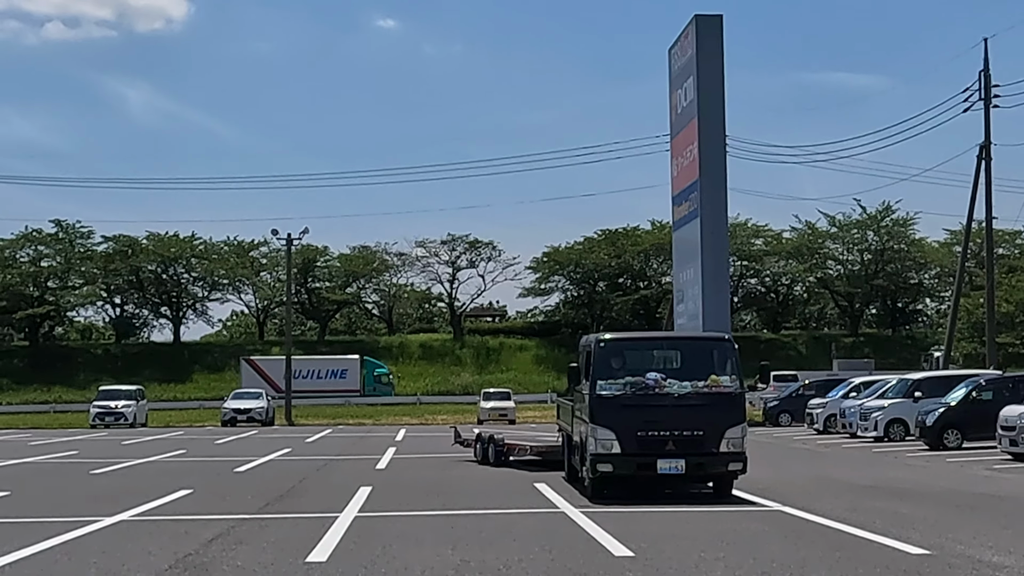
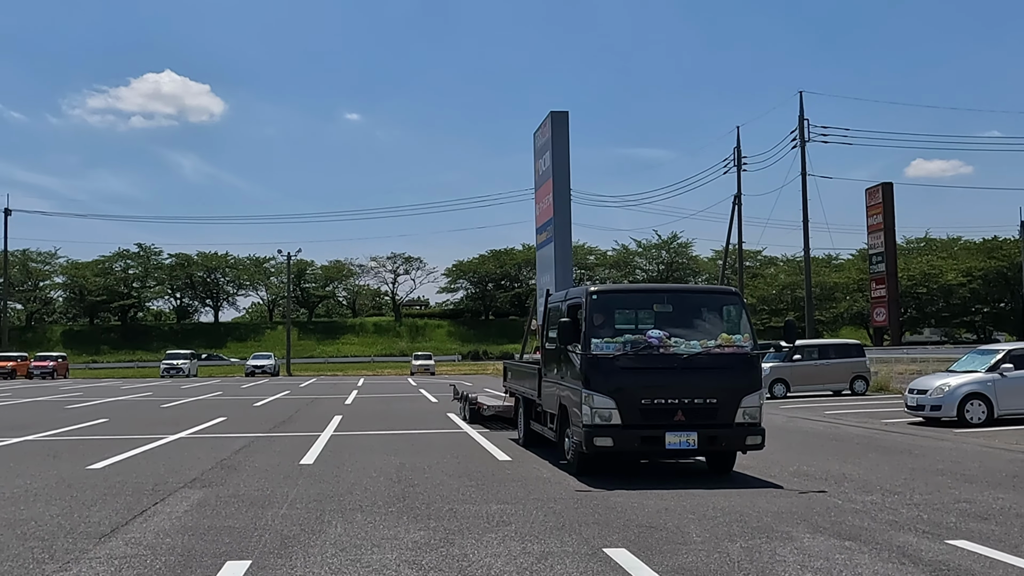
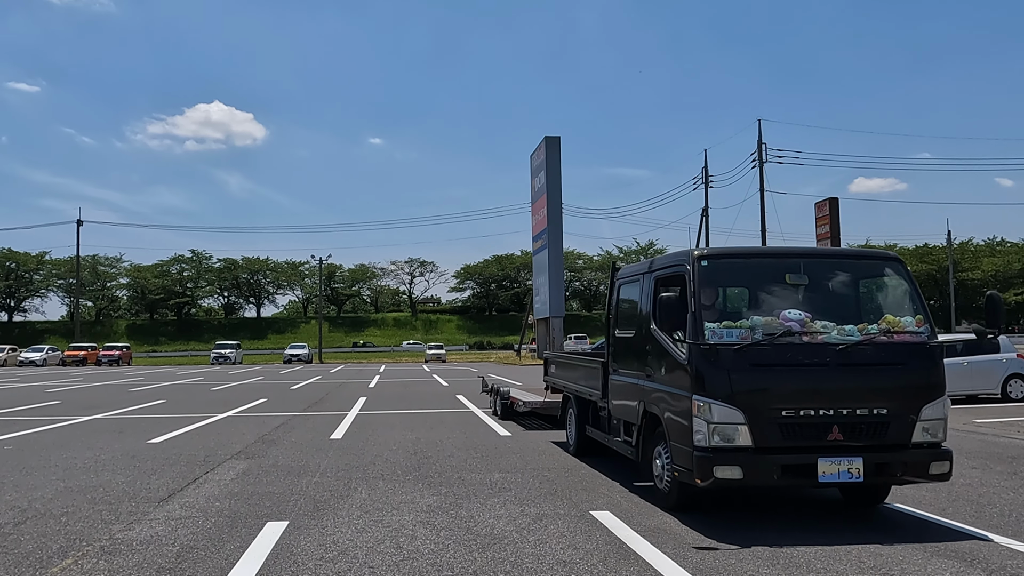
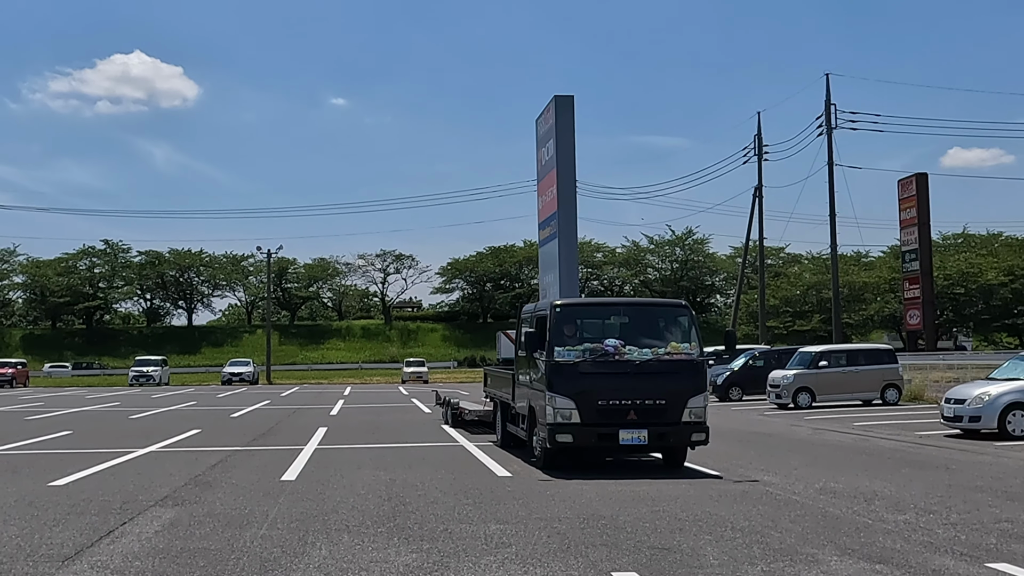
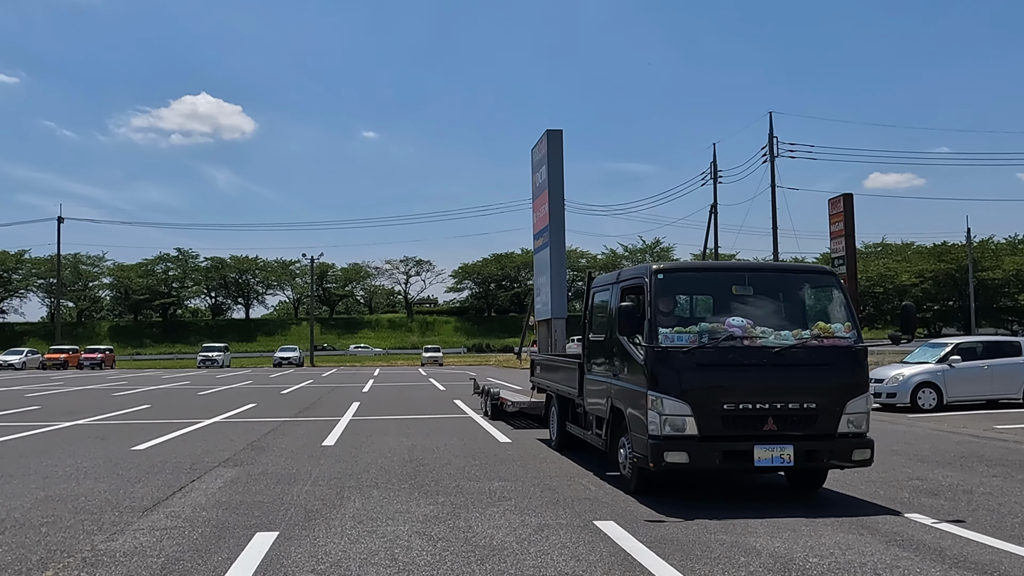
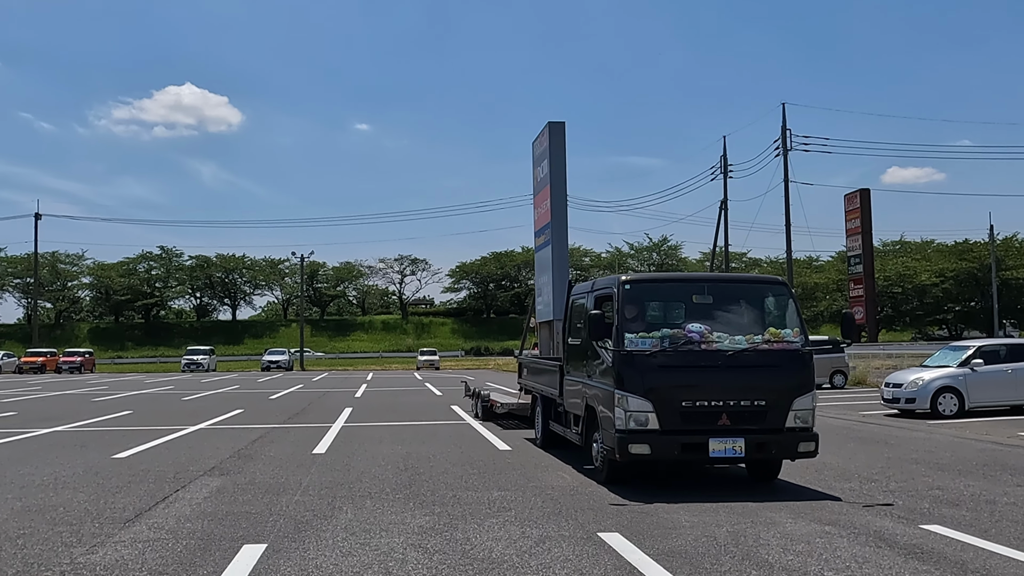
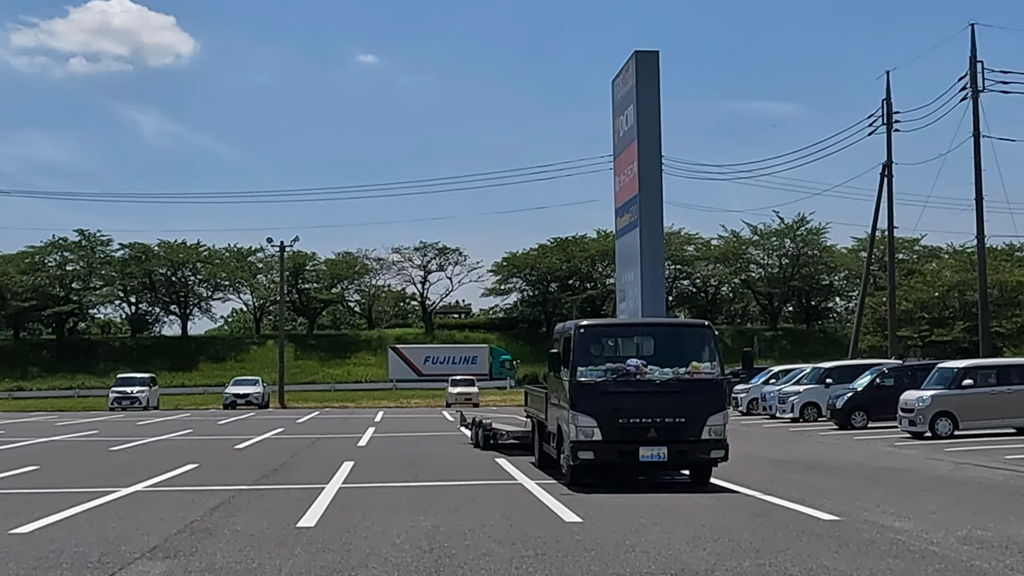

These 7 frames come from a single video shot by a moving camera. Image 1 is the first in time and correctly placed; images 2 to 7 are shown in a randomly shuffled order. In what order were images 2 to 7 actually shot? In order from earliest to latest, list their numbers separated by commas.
7, 4, 2, 6, 5, 3
